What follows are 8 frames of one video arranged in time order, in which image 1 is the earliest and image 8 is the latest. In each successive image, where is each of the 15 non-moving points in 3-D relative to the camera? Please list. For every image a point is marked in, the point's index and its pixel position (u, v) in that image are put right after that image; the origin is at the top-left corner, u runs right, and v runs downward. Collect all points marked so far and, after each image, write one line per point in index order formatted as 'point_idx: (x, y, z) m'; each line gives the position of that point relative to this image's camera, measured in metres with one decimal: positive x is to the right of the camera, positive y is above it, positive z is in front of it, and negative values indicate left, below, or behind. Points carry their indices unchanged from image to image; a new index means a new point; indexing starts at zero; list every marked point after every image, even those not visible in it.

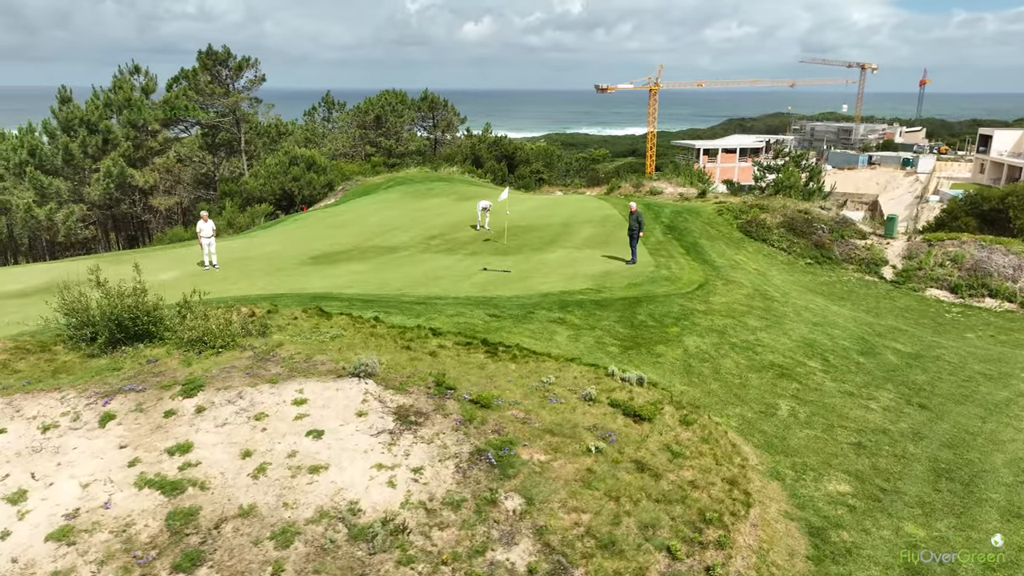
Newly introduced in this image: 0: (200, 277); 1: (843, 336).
0: (-6.5, +0.2, +14.8) m
1: (+5.6, -0.8, +12.2) m
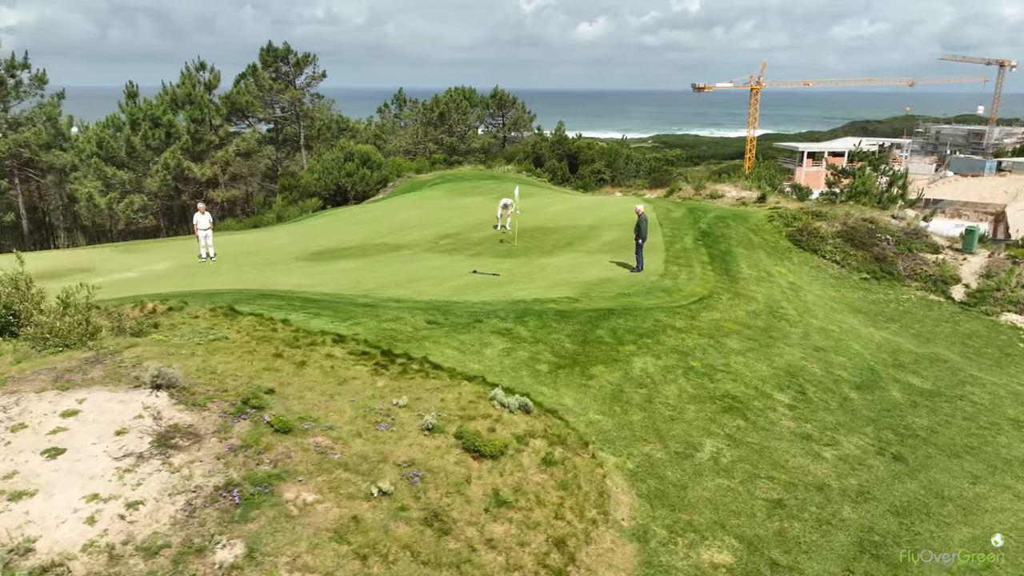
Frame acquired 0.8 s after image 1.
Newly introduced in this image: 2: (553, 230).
0: (-6.7, +0.3, +14.8) m
1: (+4.9, -1.1, +10.6) m
2: (+1.1, +1.5, +19.3) m
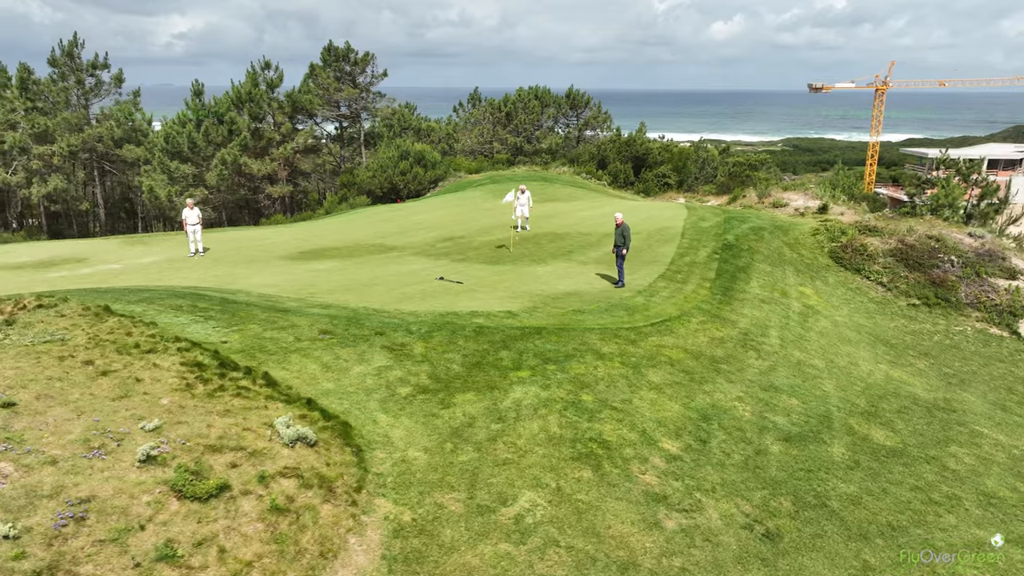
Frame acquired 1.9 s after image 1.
0: (-7.1, +0.5, +15.0) m
1: (+3.5, -1.5, +9.0) m
2: (+1.3, +1.3, +18.2) m
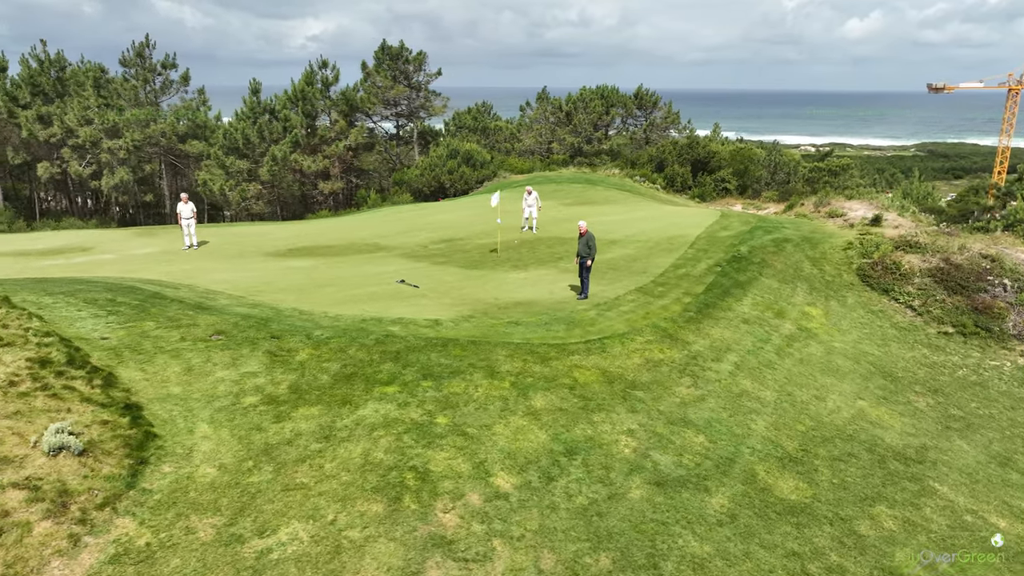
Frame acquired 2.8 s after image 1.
0: (-7.6, +0.6, +15.4) m
1: (+2.0, -1.8, +8.0) m
2: (+1.3, +1.1, +17.4) m
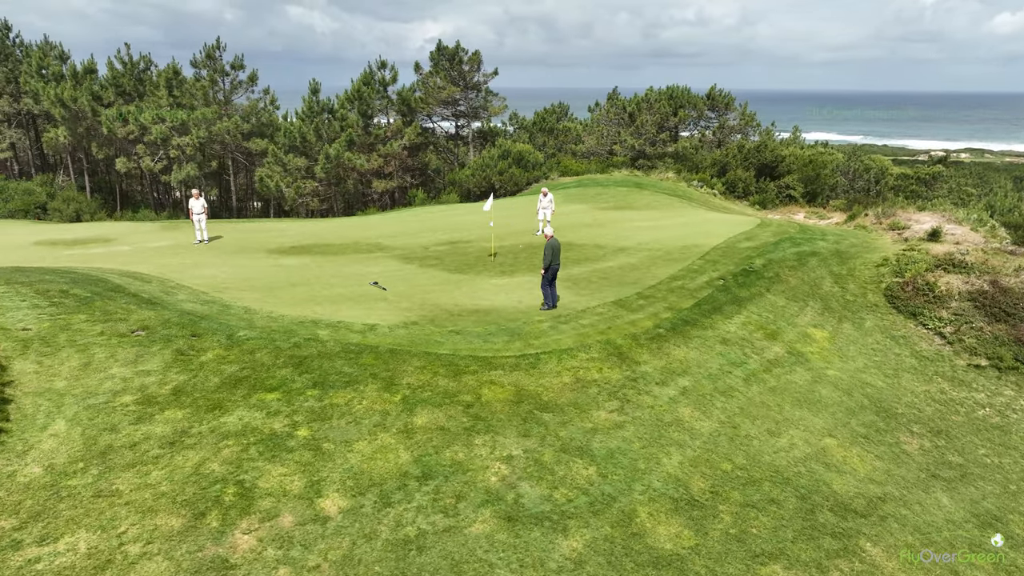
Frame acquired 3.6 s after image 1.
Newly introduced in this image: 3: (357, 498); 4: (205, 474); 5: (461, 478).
0: (-7.7, +0.8, +16.0) m
1: (+0.6, -1.9, +7.2) m
2: (+1.3, +0.9, +16.7) m
3: (-1.4, -1.9, +6.5) m
4: (-2.7, -1.7, +6.5) m
5: (-0.5, -1.8, +7.0) m
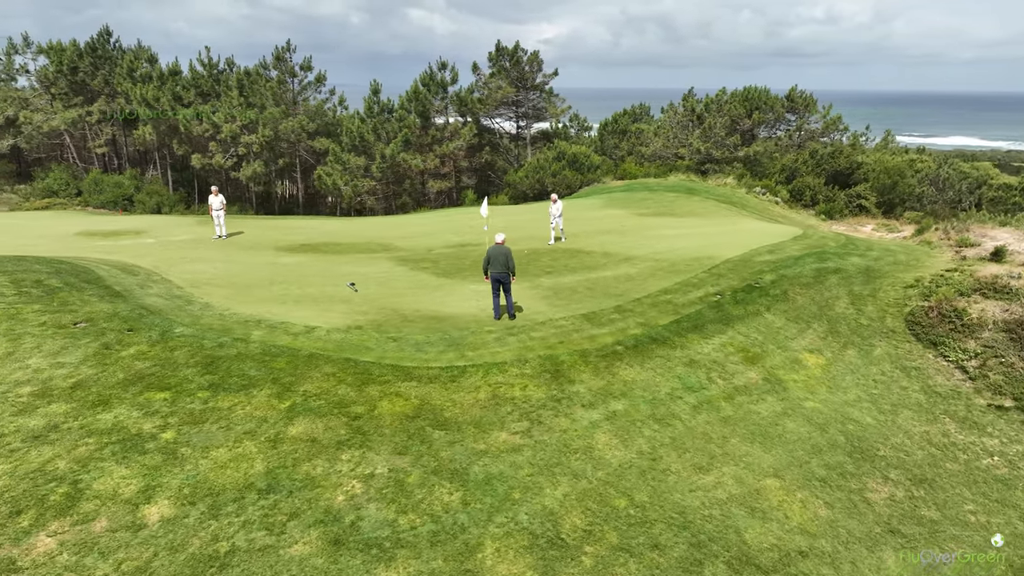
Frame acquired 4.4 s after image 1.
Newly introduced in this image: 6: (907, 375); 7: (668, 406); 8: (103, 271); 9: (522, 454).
0: (-7.7, +1.0, +16.7) m
1: (-0.8, -2.1, +6.8) m
2: (+1.4, +0.7, +16.1) m
3: (-2.9, -1.9, +6.4) m
4: (-4.2, -1.7, +6.6) m
5: (-1.9, -1.9, +6.7) m
6: (+6.5, -1.4, +11.7) m
7: (+2.1, -1.6, +9.5) m
8: (-7.2, +0.3, +12.6) m
9: (+0.1, -1.8, +7.9) m
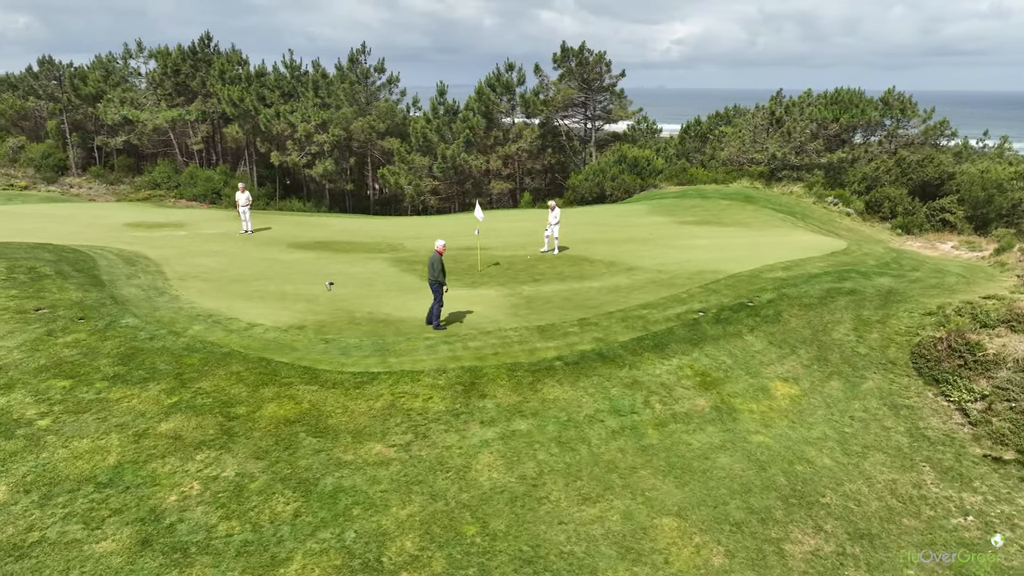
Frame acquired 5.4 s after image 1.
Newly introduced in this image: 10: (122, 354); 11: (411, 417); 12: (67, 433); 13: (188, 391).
0: (-7.4, +1.2, +17.5) m
1: (-2.4, -2.1, +6.7) m
2: (+1.4, +0.5, +15.5) m
3: (-4.5, -1.9, +6.6) m
4: (-5.8, -1.6, +7.0) m
5: (-3.5, -1.9, +6.8) m
6: (+5.6, -1.8, +10.4) m
7: (+0.9, -1.8, +8.9) m
8: (-7.7, +0.5, +13.4) m
9: (-1.3, -1.9, +7.6) m
10: (-5.0, -0.8, +9.2) m
11: (-1.2, -1.5, +8.5) m
12: (-4.6, -1.5, +7.5) m
13: (-3.8, -1.2, +8.4) m
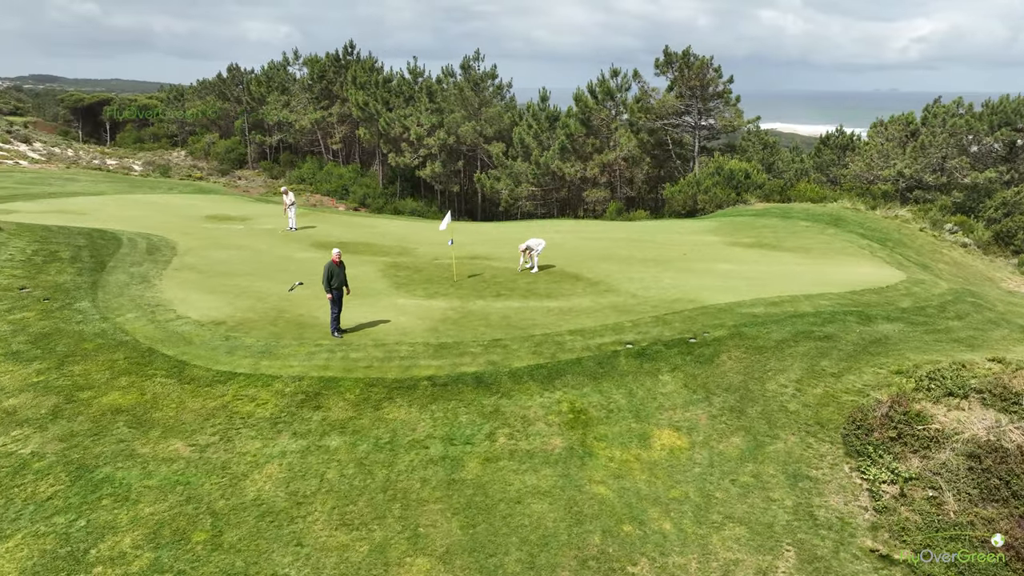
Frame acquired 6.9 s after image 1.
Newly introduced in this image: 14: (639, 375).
0: (-6.9, +1.4, +19.2) m
1: (-5.1, -2.1, +7.5) m
2: (+1.0, +0.1, +14.9) m
3: (-7.2, -1.7, +7.9) m
4: (-8.3, -1.3, +8.6) m
5: (-6.1, -1.8, +7.8) m
6: (+3.5, -2.4, +8.9) m
7: (-1.3, -2.0, +8.7) m
8: (-8.3, +0.8, +15.3) m
9: (-3.8, -2.0, +8.1) m
10: (-6.9, -0.7, +10.5) m
11: (-3.4, -1.6, +8.9) m
12: (-7.0, -1.3, +8.7) m
13: (-5.9, -1.1, +9.4) m
14: (+2.0, -1.4, +10.5) m
